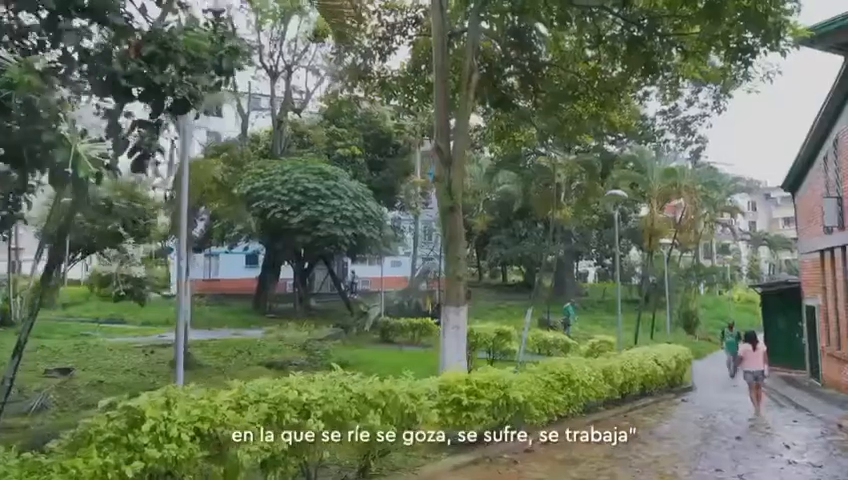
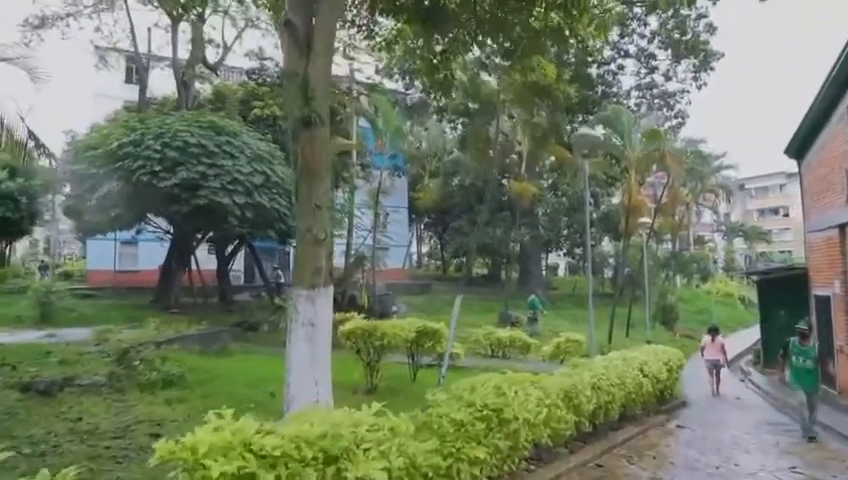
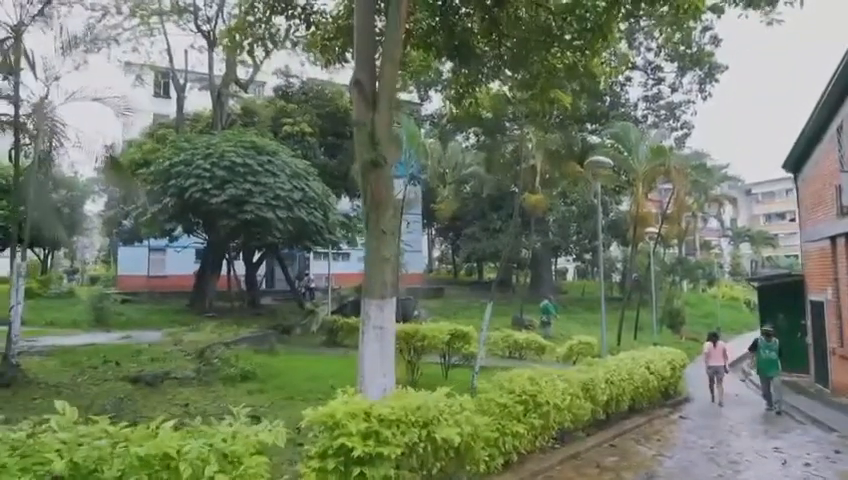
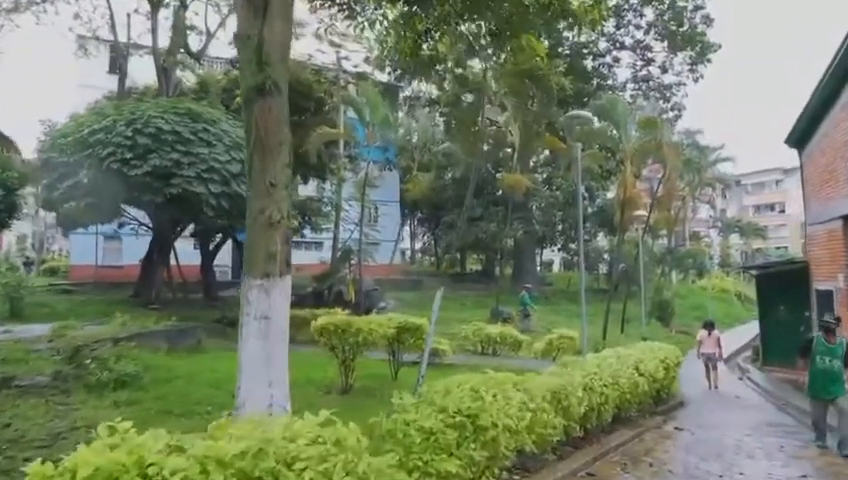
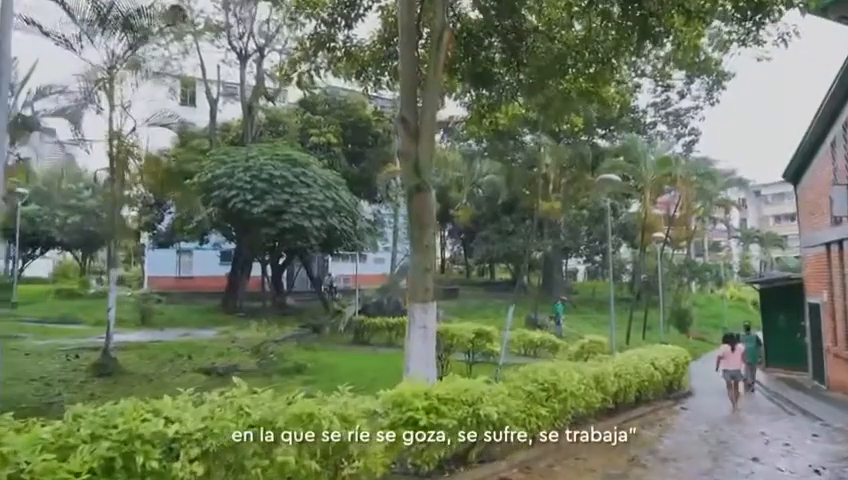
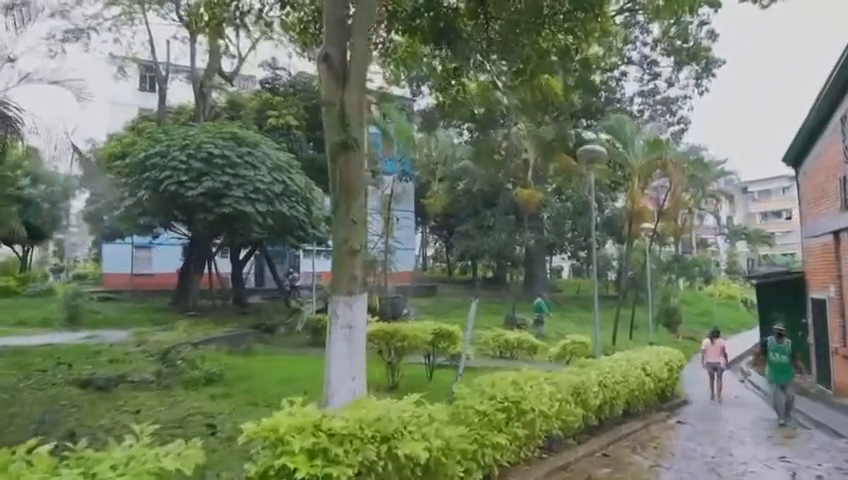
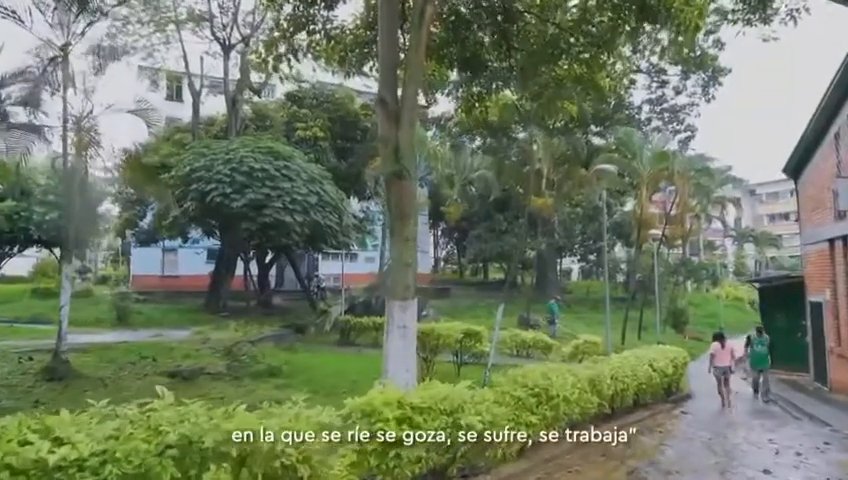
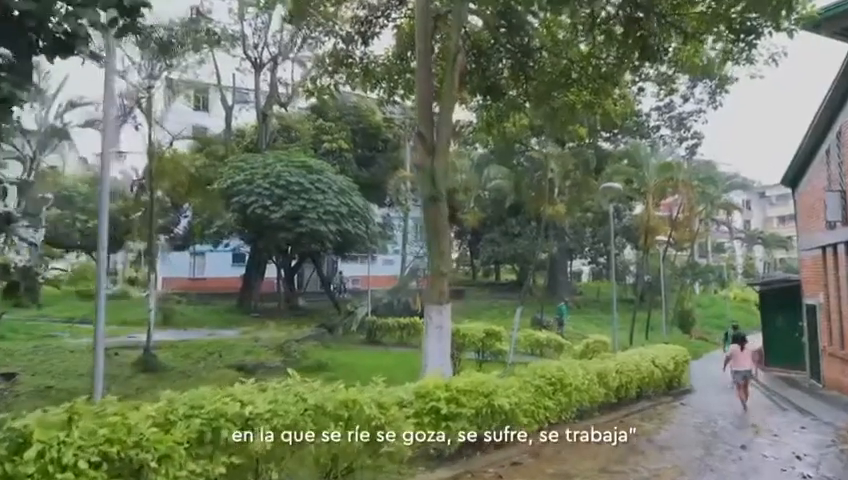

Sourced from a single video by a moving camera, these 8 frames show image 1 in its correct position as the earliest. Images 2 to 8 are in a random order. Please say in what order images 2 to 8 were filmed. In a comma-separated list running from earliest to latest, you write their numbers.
8, 5, 7, 3, 6, 2, 4
